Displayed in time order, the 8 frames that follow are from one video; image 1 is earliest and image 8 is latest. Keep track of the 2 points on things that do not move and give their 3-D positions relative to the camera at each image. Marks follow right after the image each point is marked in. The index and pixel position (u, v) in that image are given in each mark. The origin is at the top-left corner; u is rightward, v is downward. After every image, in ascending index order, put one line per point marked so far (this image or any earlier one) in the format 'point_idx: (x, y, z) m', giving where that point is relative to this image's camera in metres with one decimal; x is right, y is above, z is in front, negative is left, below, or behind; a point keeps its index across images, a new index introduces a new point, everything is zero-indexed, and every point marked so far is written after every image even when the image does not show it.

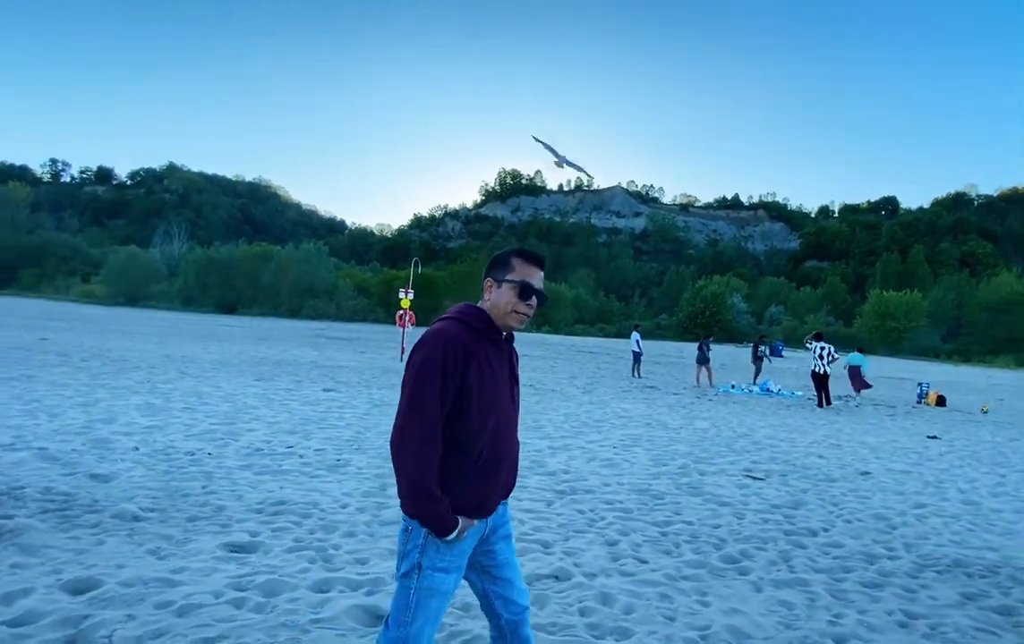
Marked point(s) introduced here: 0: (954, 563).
0: (+4.6, -2.5, +6.0) m
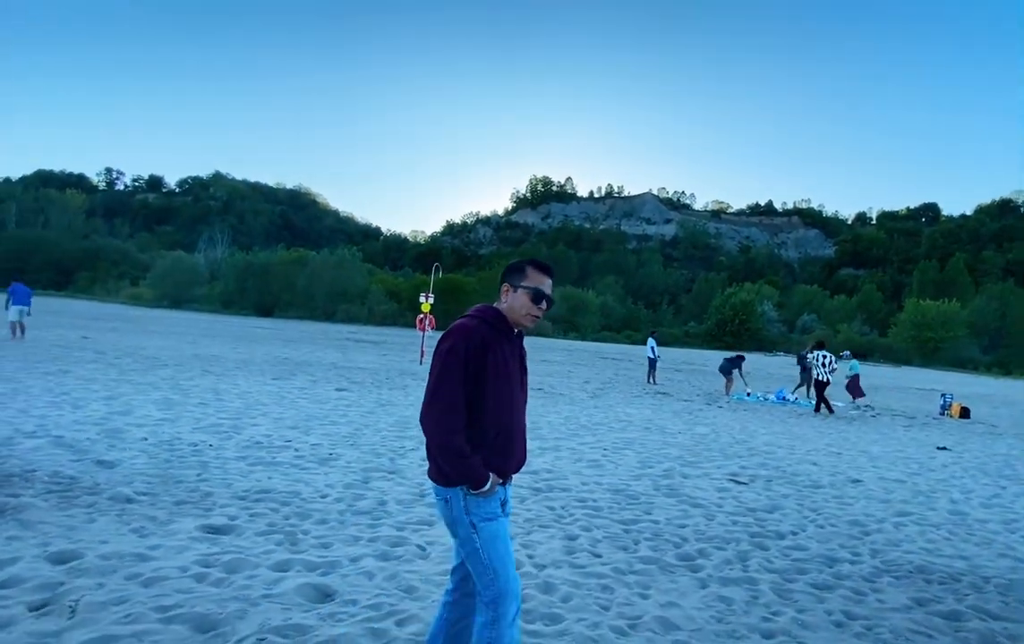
0: (+4.2, -2.6, +6.0) m
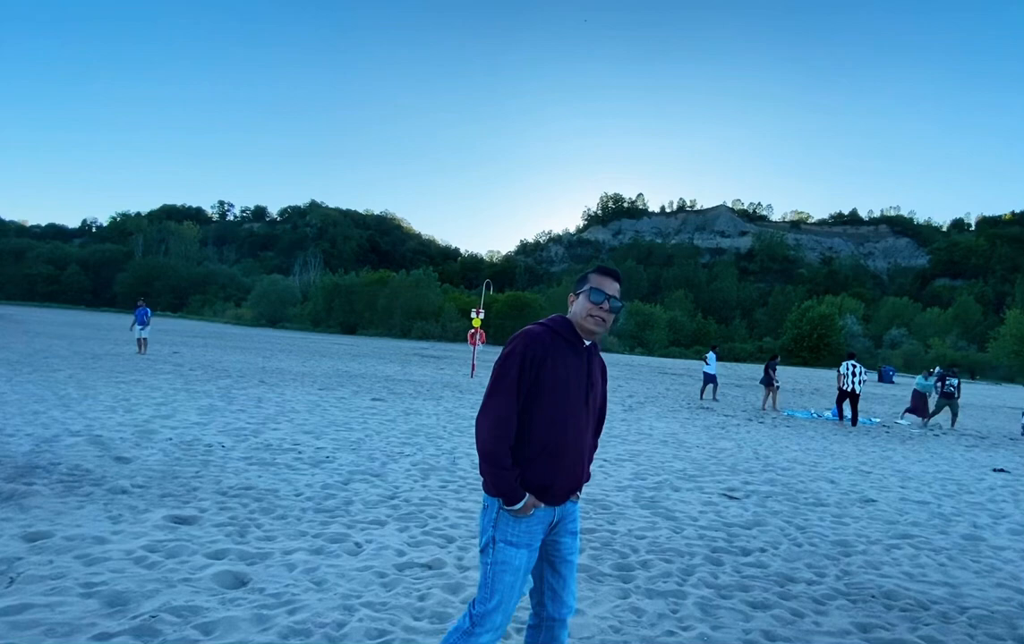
0: (+3.5, -2.6, +5.4) m
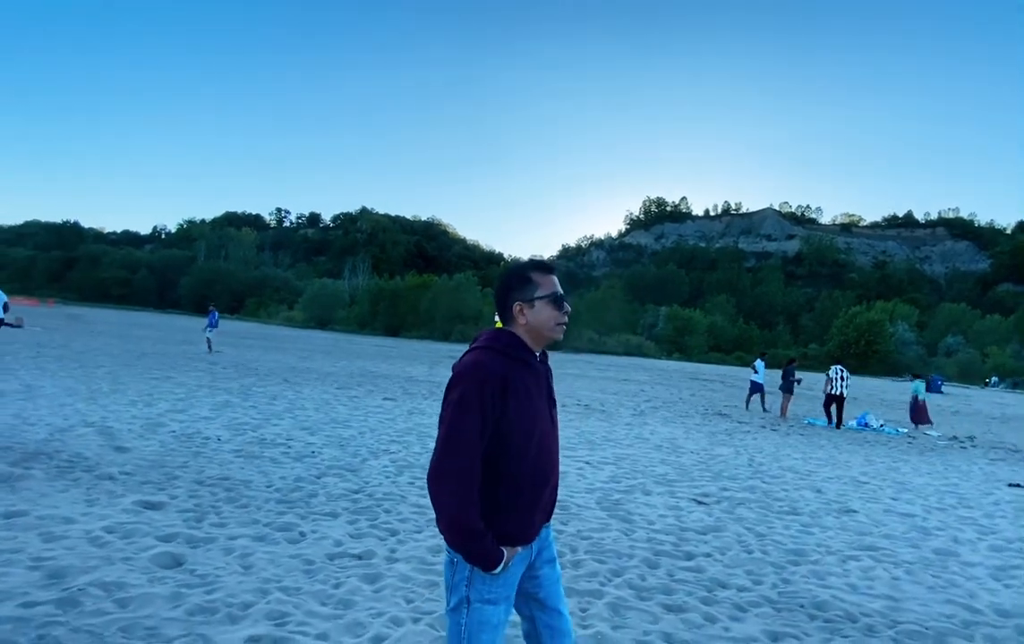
0: (+2.8, -2.6, +5.3) m
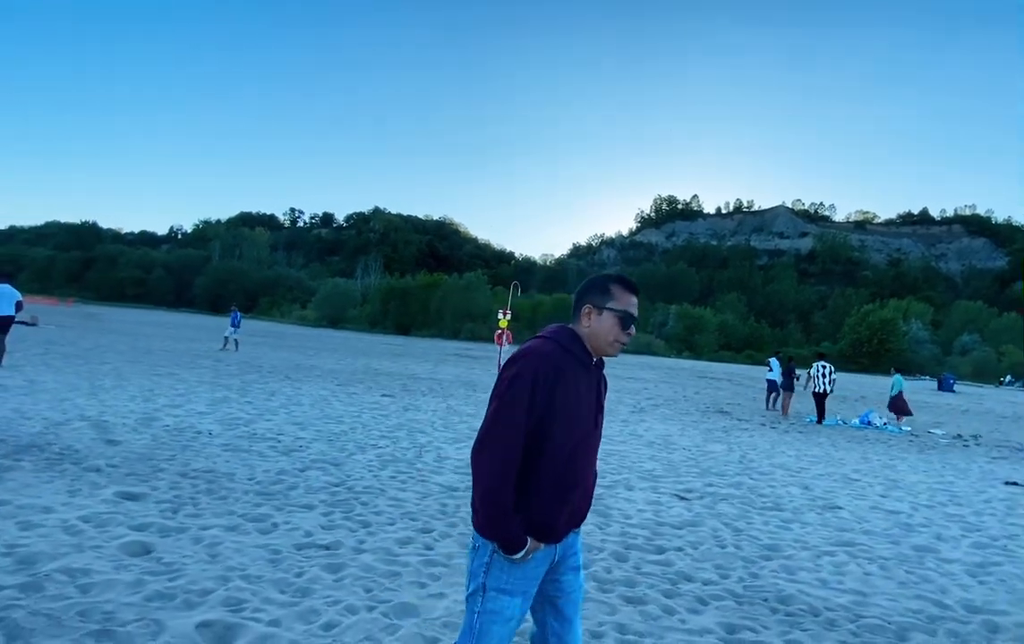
0: (+2.4, -2.5, +5.2) m
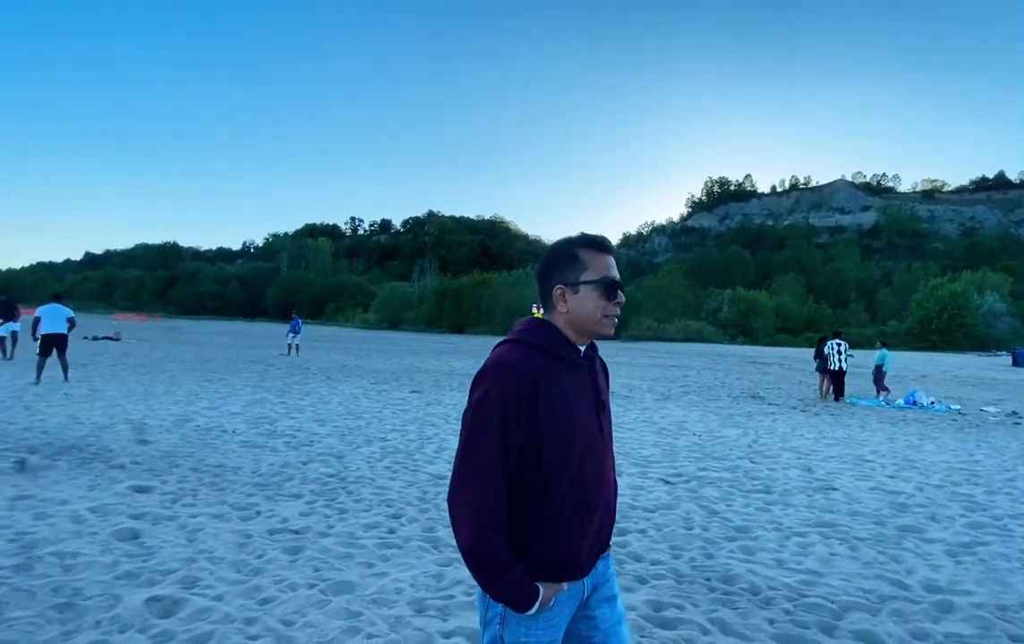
0: (+1.9, -2.3, +5.2) m
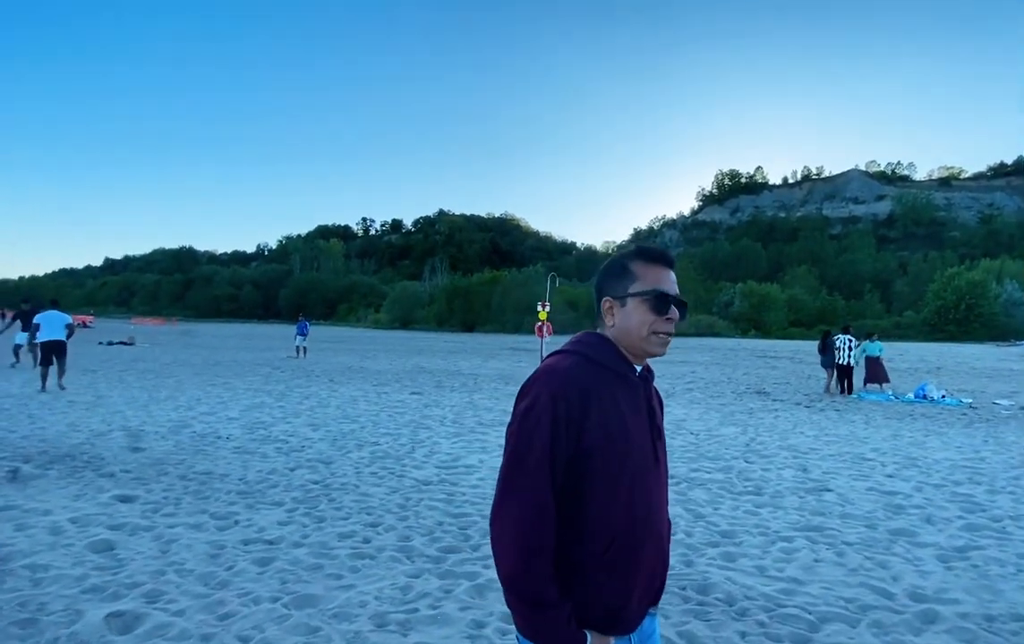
0: (+1.6, -2.3, +5.0) m
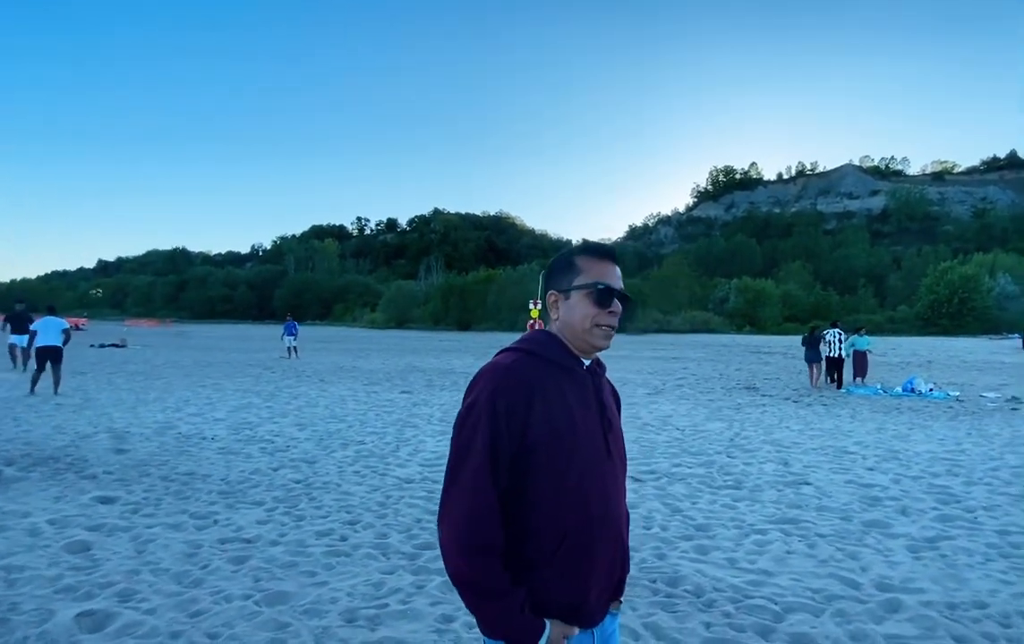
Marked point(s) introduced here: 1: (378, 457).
0: (+1.4, -2.3, +5.1) m
1: (-2.2, -2.3, +9.8) m
